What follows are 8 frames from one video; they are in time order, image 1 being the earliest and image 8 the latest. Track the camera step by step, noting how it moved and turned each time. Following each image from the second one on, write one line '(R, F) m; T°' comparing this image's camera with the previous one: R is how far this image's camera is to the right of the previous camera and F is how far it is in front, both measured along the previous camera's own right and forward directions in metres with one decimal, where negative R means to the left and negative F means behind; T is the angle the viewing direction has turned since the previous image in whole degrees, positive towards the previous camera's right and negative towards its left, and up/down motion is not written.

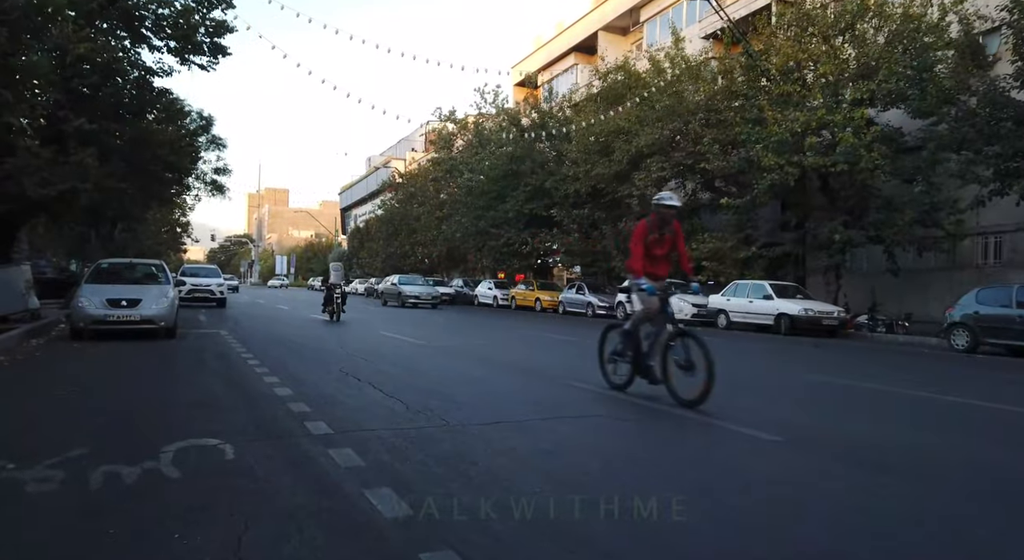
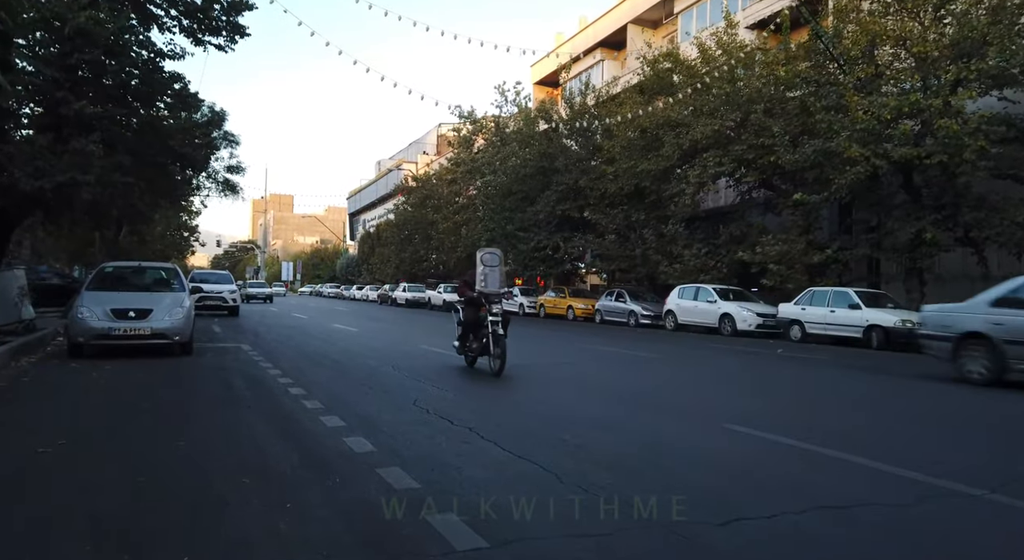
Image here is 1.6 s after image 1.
(-1.2, +2.0) m; 0°
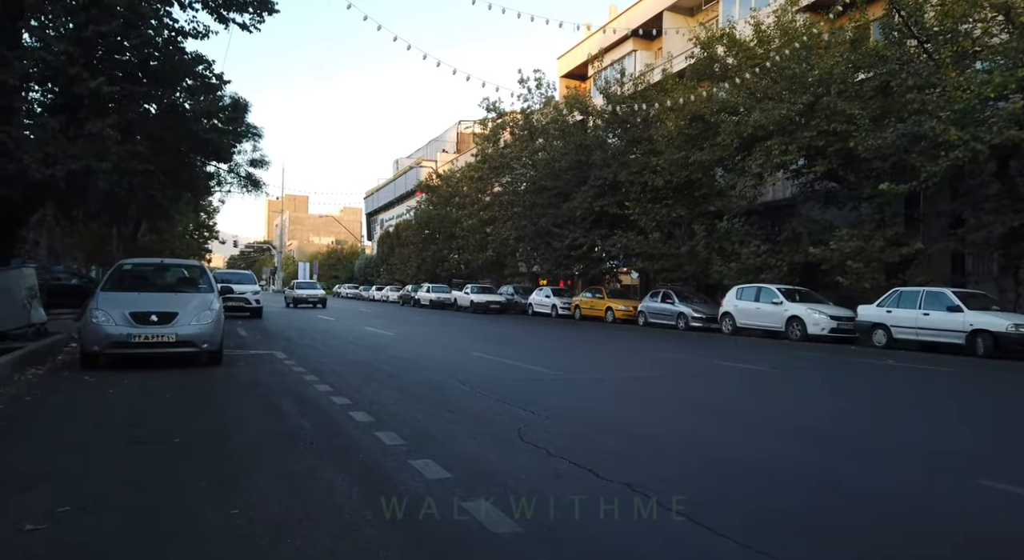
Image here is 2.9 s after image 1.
(-0.9, +1.6) m; -1°
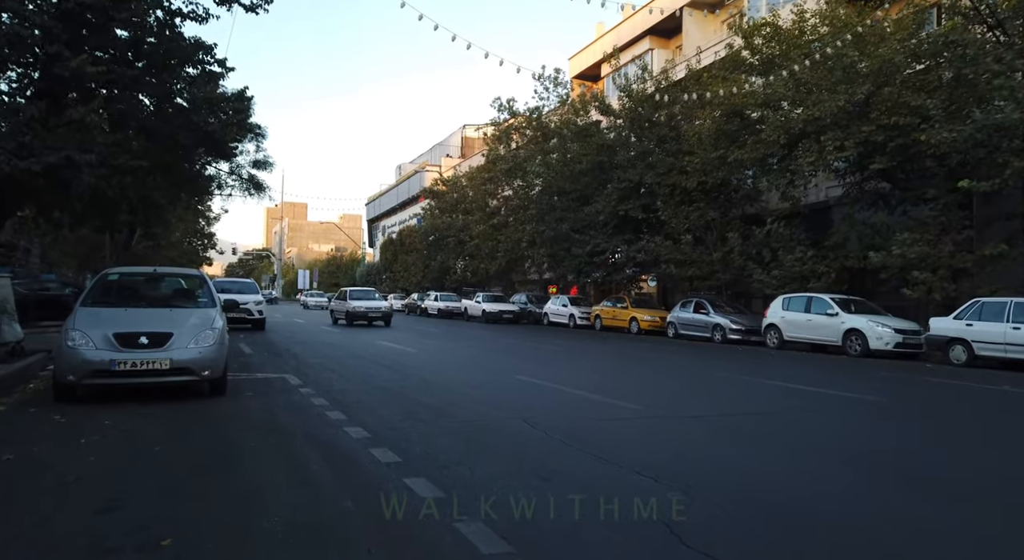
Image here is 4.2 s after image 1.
(-0.8, +1.7) m; 0°
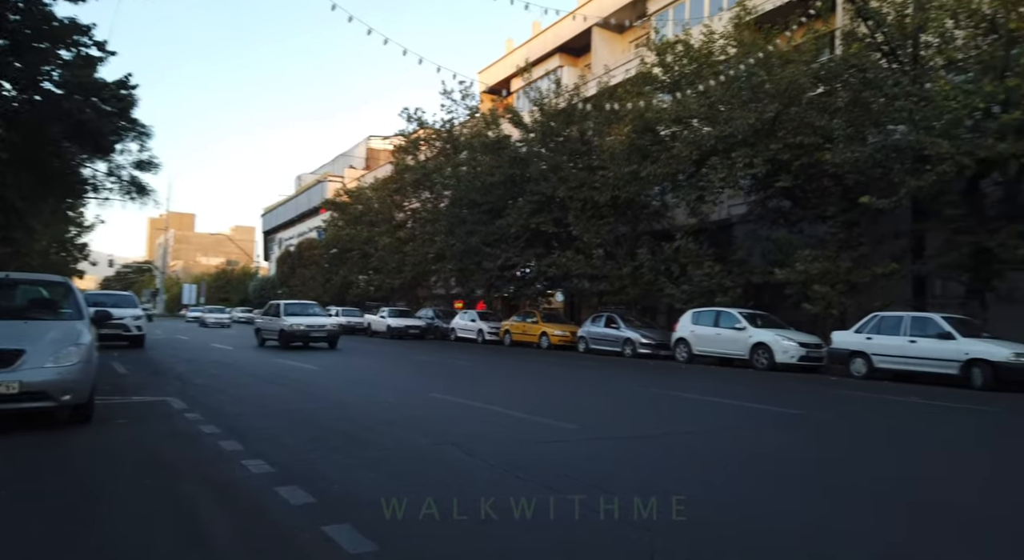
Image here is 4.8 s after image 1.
(-0.2, +0.7) m; +8°
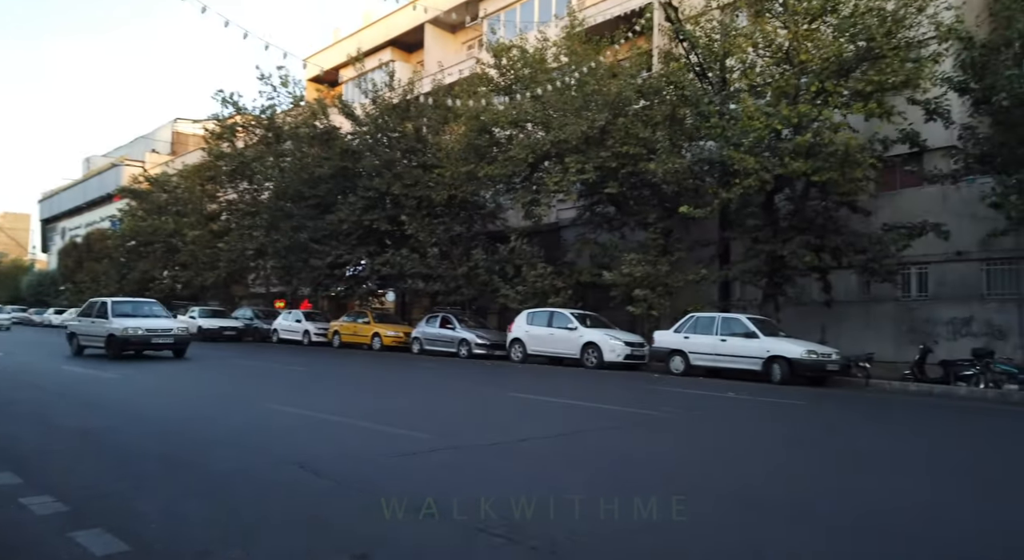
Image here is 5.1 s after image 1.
(-0.4, +0.3) m; +14°
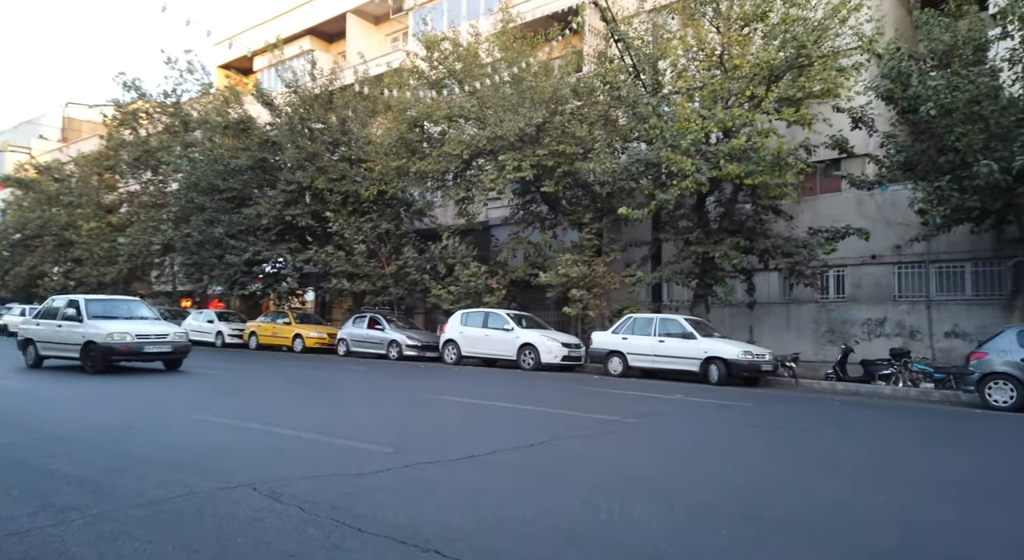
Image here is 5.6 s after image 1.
(-0.6, +0.6) m; +7°
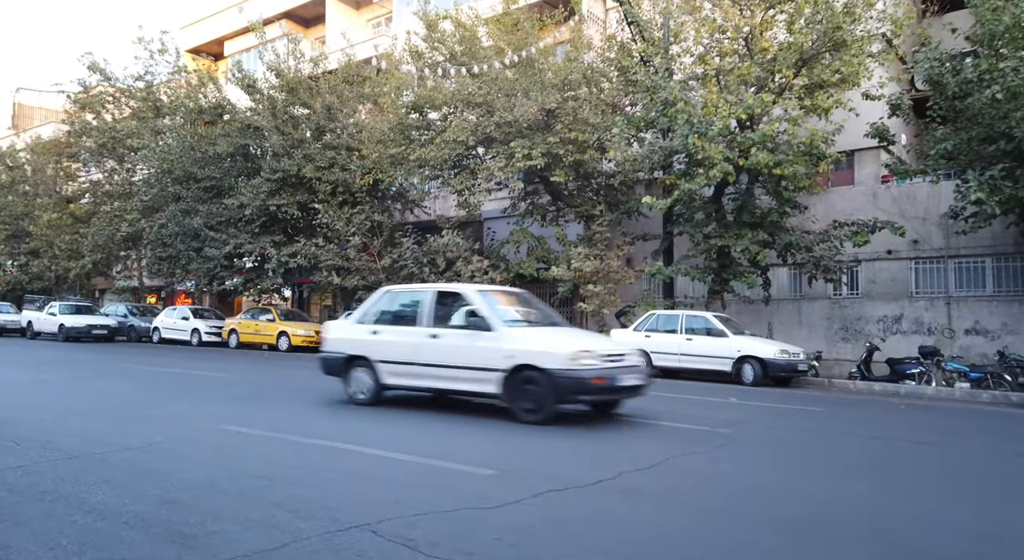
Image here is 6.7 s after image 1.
(-1.4, +1.3) m; +3°
